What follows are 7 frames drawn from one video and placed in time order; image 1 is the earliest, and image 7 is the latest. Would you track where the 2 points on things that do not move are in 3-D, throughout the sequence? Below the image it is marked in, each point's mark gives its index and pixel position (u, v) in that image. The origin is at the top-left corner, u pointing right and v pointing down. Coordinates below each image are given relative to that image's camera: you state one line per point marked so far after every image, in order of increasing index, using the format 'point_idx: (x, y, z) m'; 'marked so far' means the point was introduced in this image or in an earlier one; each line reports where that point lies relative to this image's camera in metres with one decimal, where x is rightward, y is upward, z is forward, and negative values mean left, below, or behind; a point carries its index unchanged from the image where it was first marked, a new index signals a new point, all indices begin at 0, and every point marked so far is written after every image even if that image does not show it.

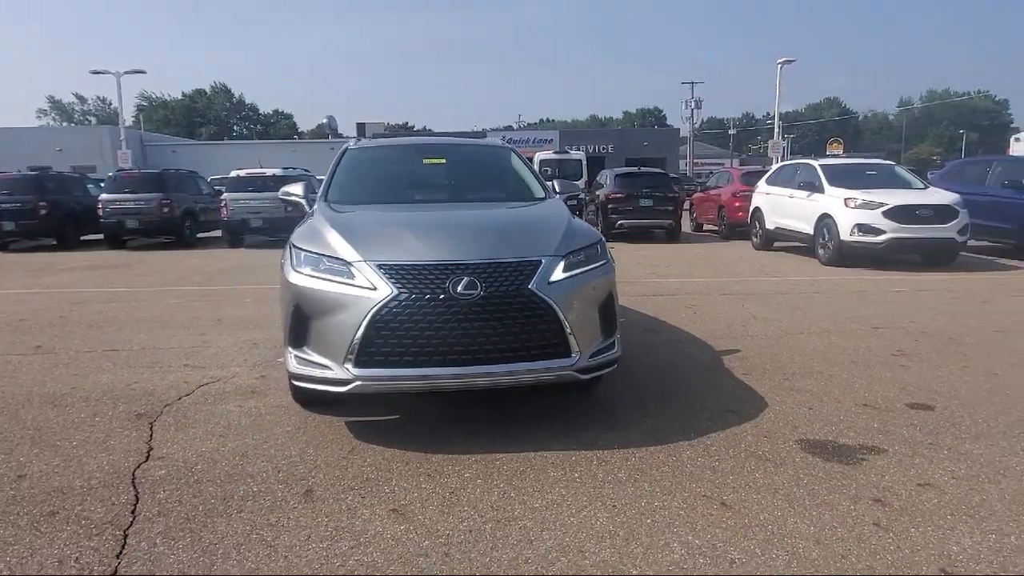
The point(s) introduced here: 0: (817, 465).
0: (+1.7, -1.0, +4.2) m
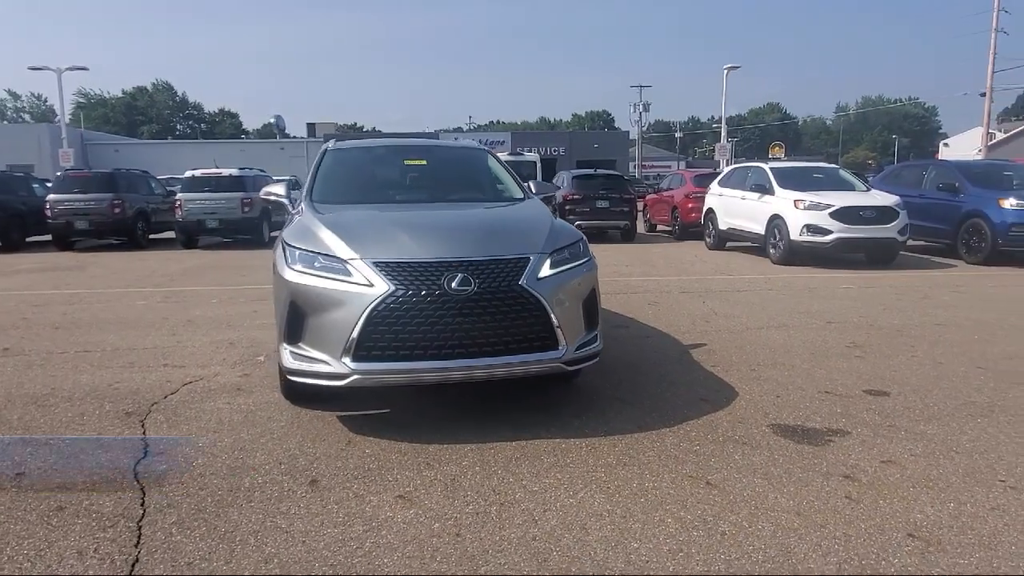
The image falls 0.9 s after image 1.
0: (+1.7, -1.0, +4.5) m
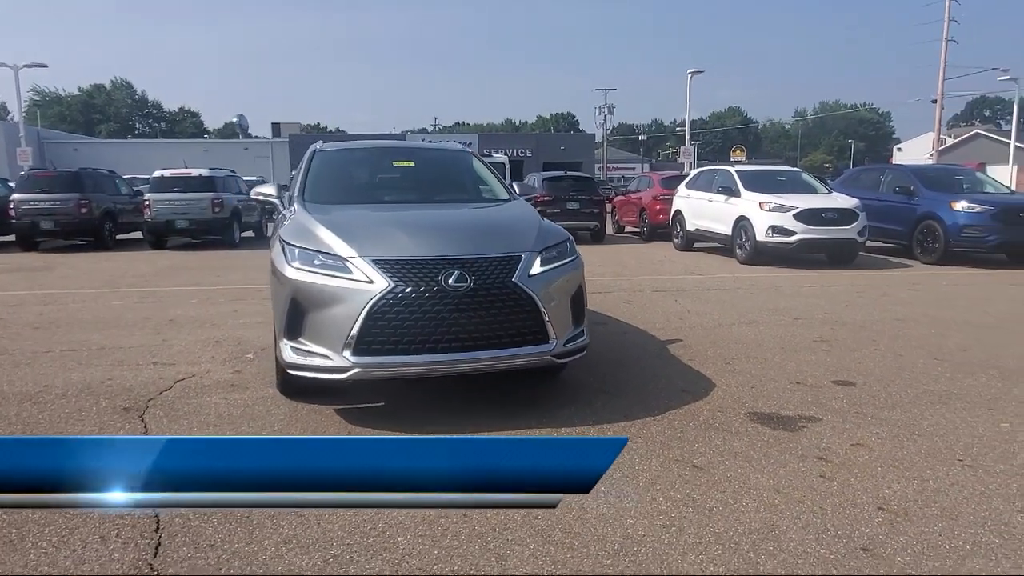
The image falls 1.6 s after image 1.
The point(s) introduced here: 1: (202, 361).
0: (+1.7, -0.9, +4.8) m
1: (-2.8, -0.7, +6.6) m
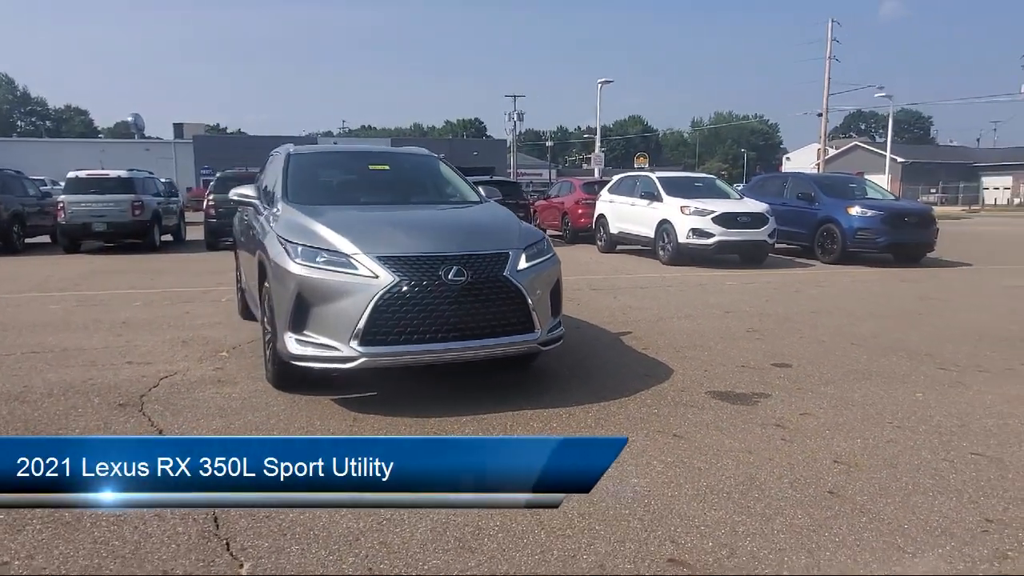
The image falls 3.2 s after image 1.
0: (+1.6, -0.9, +5.5) m
1: (-3.0, -0.7, +6.6) m
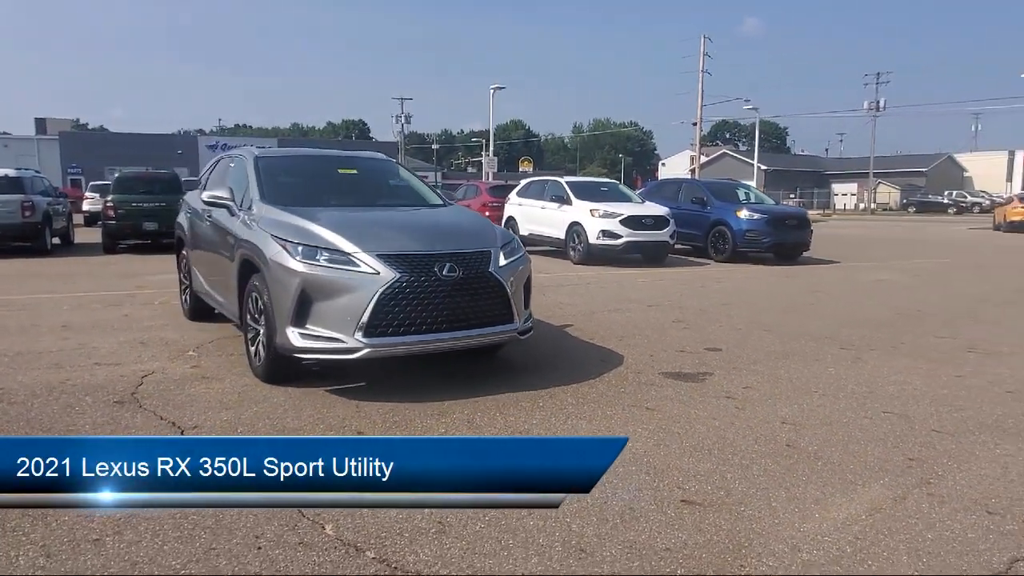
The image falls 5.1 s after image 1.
0: (+1.4, -0.8, +6.2) m
1: (-3.3, -0.7, +6.7) m
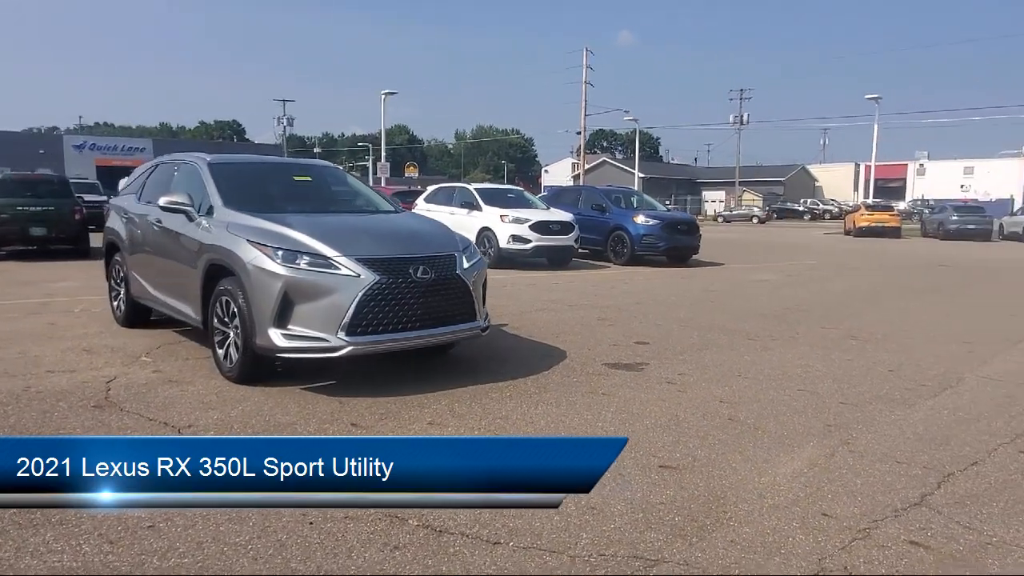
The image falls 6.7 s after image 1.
0: (+1.1, -0.8, +7.0) m
1: (-3.7, -0.7, +6.6) m
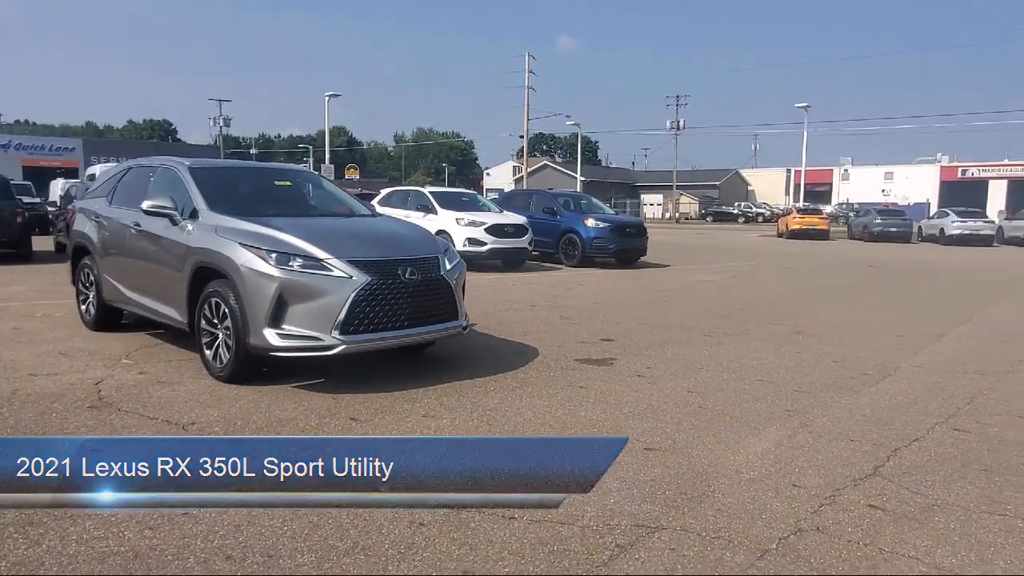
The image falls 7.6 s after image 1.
0: (+0.8, -0.8, +7.4) m
1: (-3.9, -0.7, +6.7) m
